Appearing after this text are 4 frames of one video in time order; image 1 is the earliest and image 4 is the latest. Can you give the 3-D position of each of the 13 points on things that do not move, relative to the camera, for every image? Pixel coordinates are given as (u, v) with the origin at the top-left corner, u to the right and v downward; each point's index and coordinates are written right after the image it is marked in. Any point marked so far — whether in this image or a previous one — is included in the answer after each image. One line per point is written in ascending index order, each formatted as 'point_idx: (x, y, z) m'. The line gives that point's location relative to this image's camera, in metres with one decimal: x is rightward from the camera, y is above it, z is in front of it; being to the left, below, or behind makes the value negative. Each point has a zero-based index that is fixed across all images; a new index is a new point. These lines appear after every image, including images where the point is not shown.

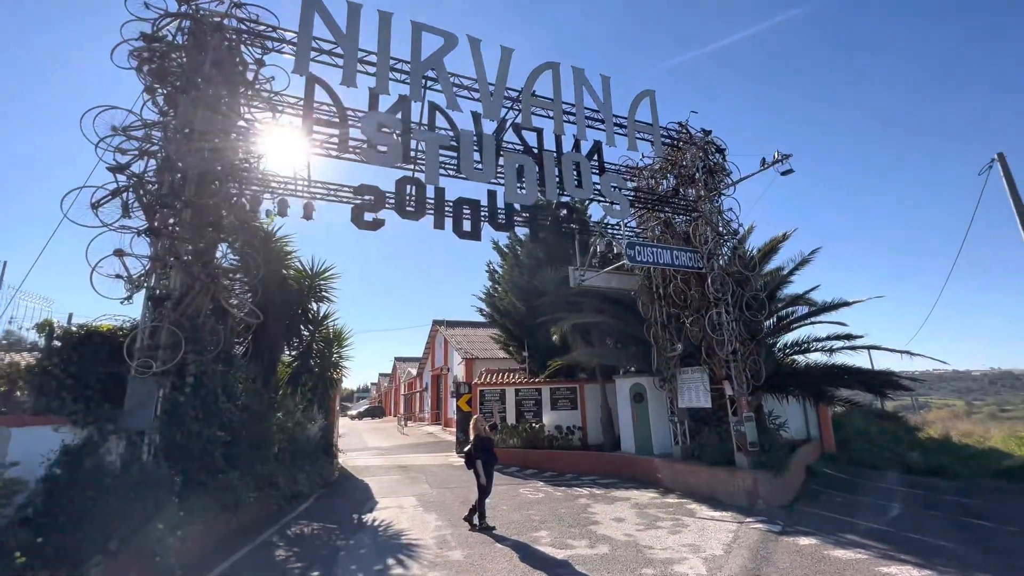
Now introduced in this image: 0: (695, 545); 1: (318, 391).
0: (+2.6, -3.7, +6.4) m
1: (-5.1, -2.7, +11.9) m
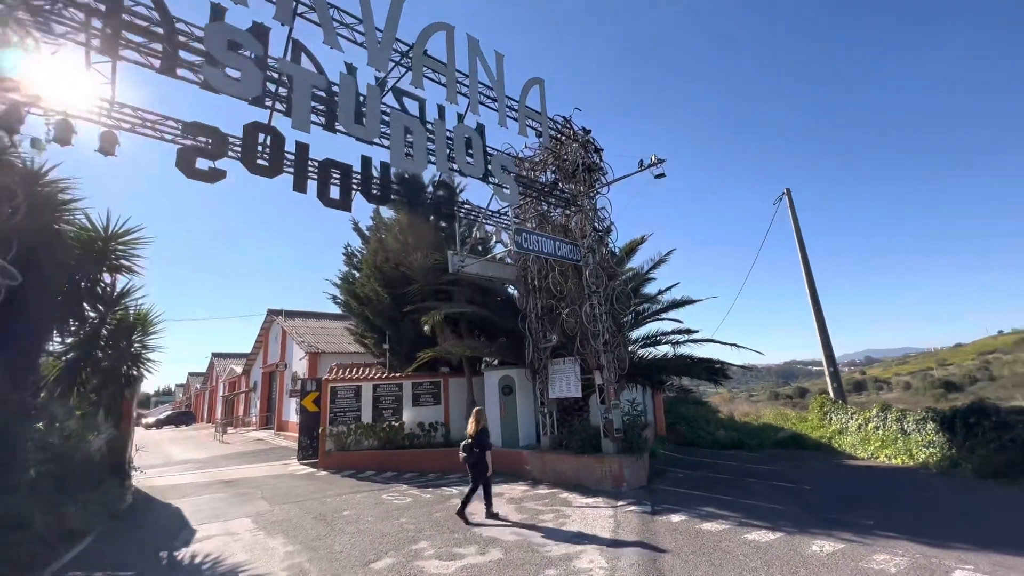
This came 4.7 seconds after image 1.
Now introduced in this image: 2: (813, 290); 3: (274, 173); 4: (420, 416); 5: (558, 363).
0: (+1.0, -3.5, +6.3) m
1: (-8.1, -2.1, +8.9) m
2: (+11.2, -0.1, +16.7) m
3: (-4.4, +2.1, +8.2) m
4: (-2.9, -4.0, +14.1) m
5: (+1.1, -1.8, +11.0) m
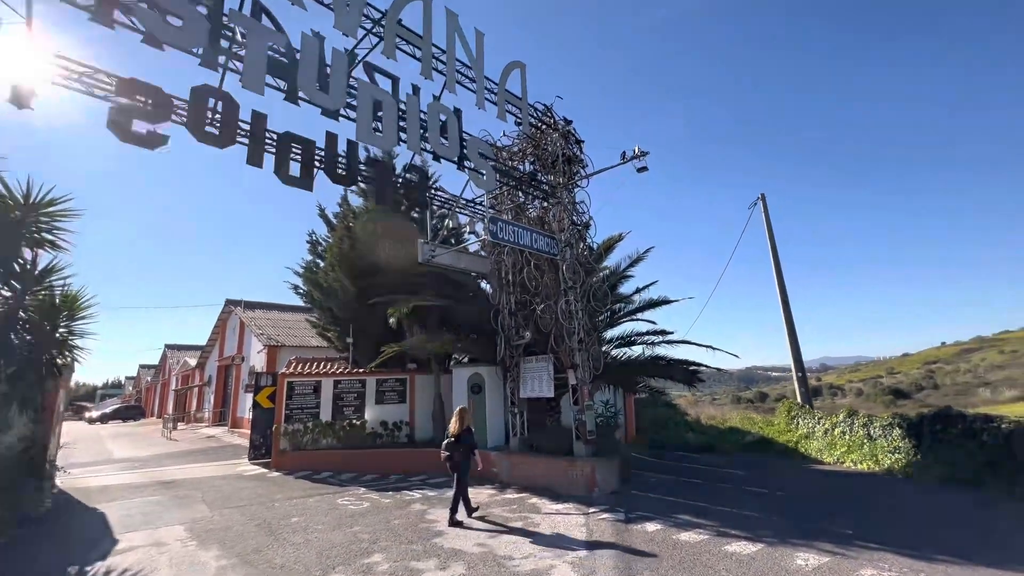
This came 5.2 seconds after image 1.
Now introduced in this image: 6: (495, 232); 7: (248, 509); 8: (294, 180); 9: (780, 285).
0: (+0.5, -3.4, +5.8) m
1: (-8.6, -1.7, +7.9) m
2: (+10.2, -0.3, +16.8) m
3: (-4.7, +2.4, +7.4) m
4: (-3.8, -3.8, +13.4) m
5: (+0.4, -1.7, +10.5) m
6: (-0.4, +1.1, +9.3) m
7: (-4.9, -4.1, +8.3) m
8: (-4.0, +2.0, +8.4) m
9: (+10.1, +0.1, +16.8) m
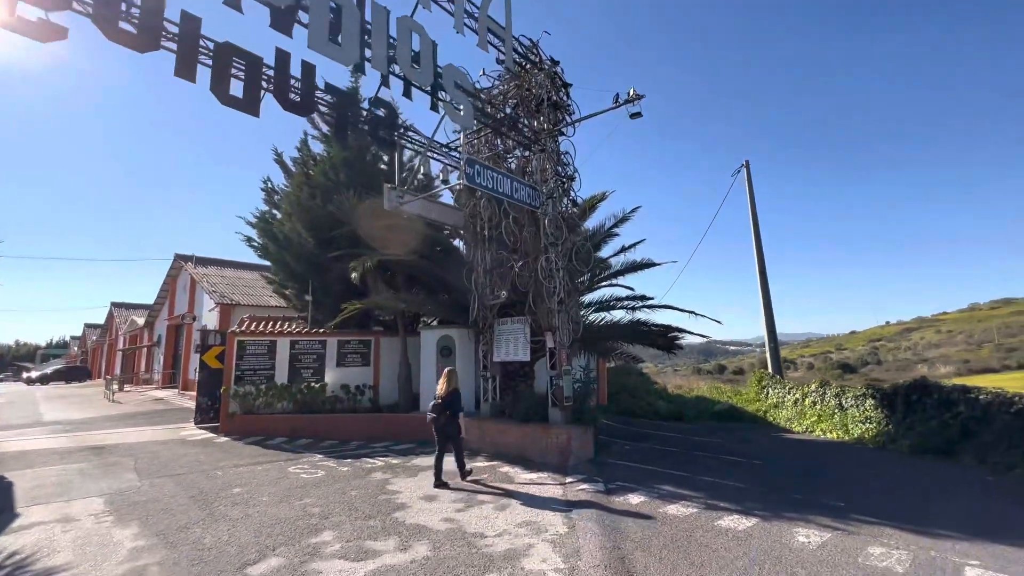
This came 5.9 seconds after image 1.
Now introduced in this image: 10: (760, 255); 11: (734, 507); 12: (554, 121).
0: (+0.2, -2.7, +5.2) m
1: (-9.0, -0.6, +6.6) m
2: (+9.2, +0.8, +16.6) m
3: (-5.0, +3.3, +6.1) m
4: (-4.6, -2.5, +12.5) m
5: (-0.1, -0.8, +9.8) m
6: (-0.8, +2.0, +8.4) m
7: (-5.4, -3.1, +7.3) m
8: (-4.3, +2.9, +7.1) m
9: (+9.1, +1.2, +16.6) m
10: (+9.2, +1.3, +16.6) m
11: (+2.8, -2.8, +5.7) m
12: (+0.9, +3.8, +10.2) m
